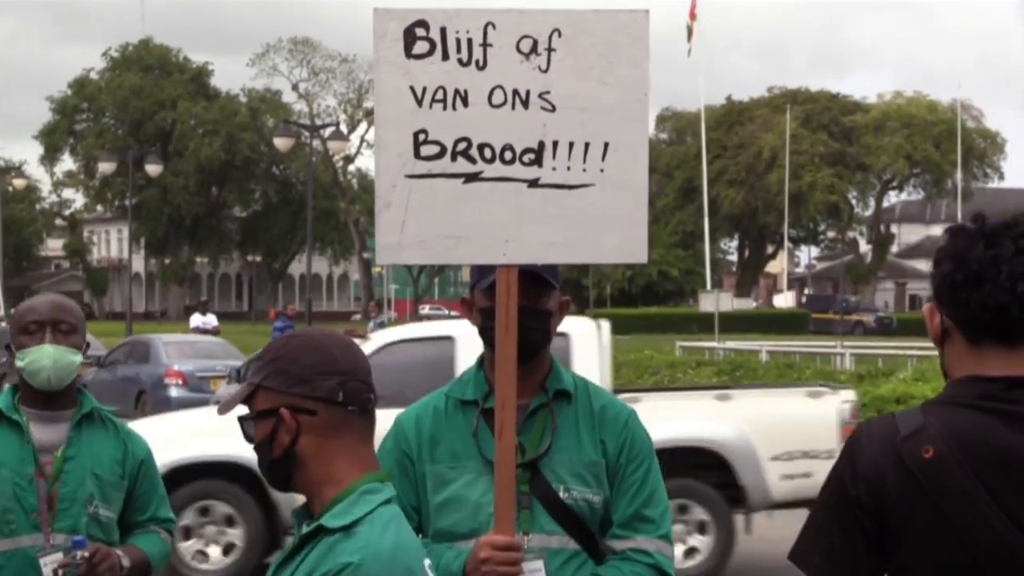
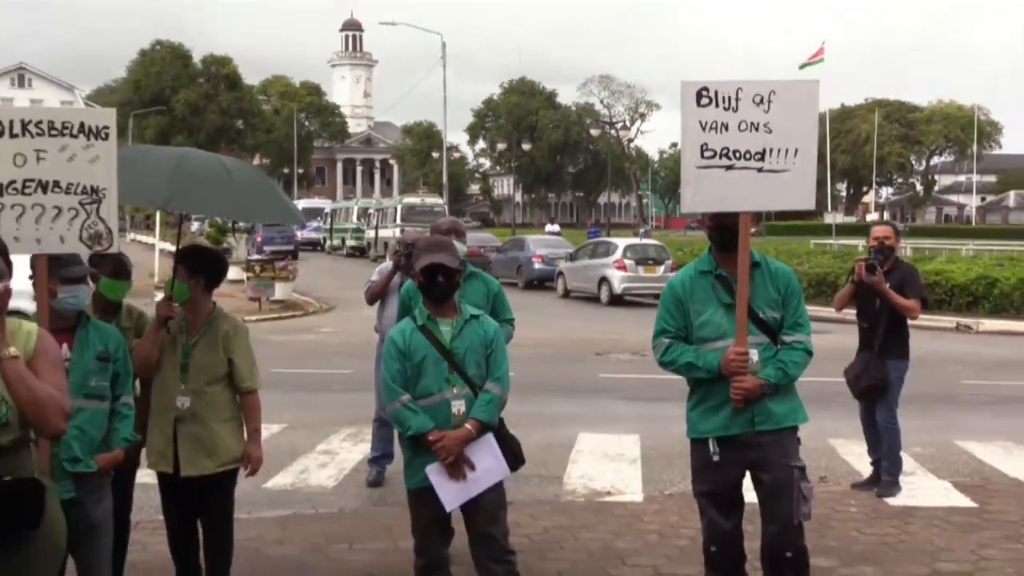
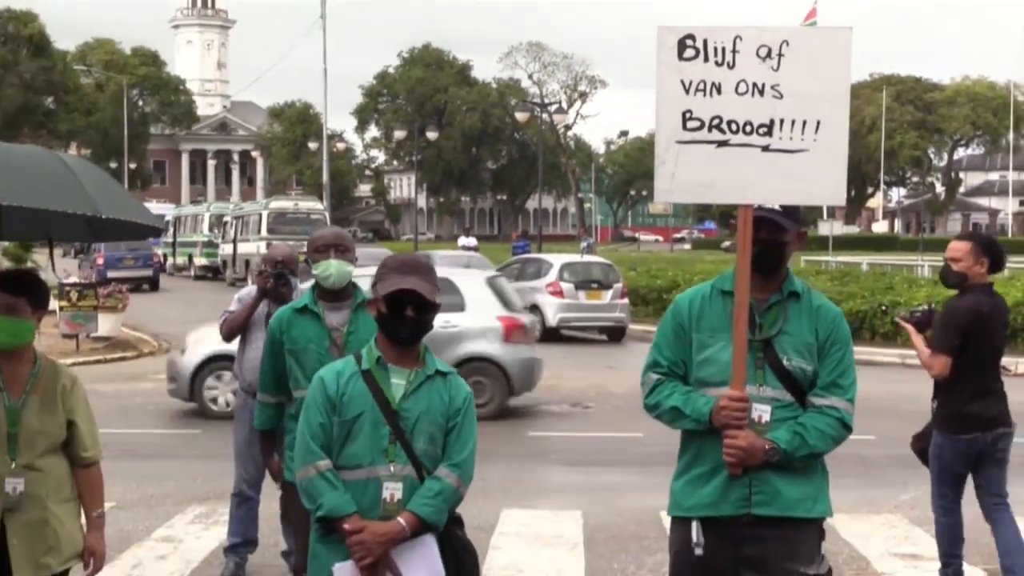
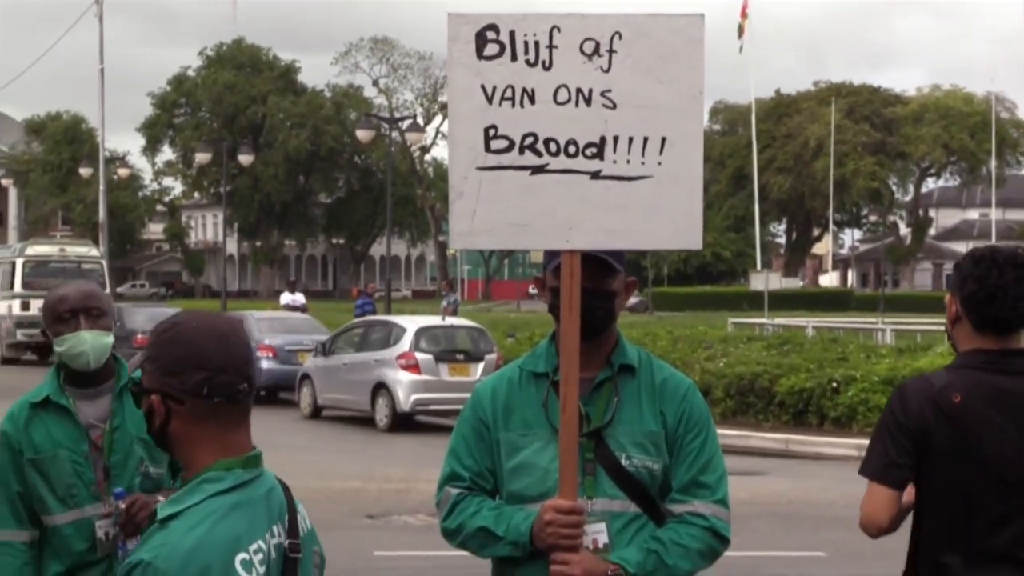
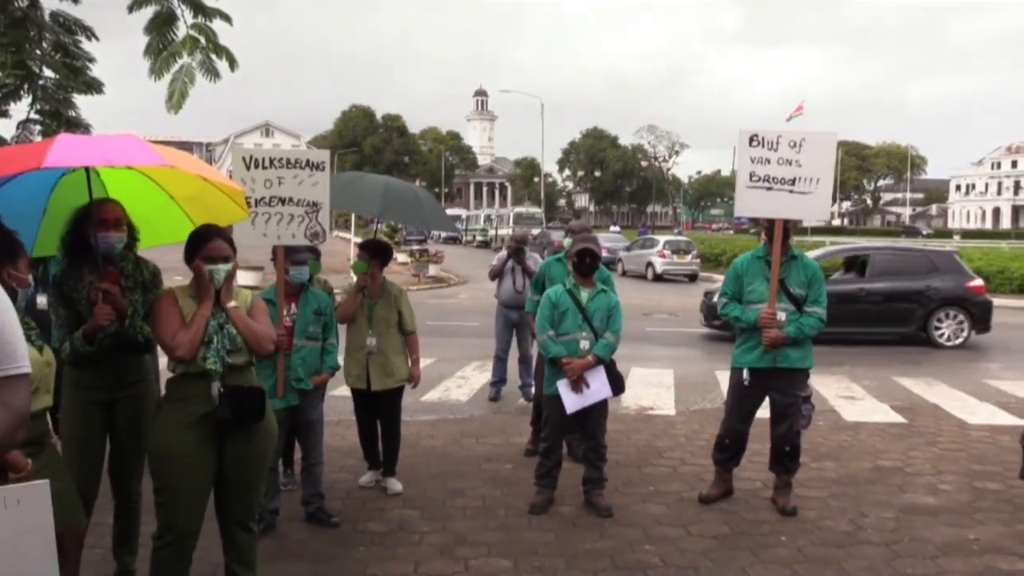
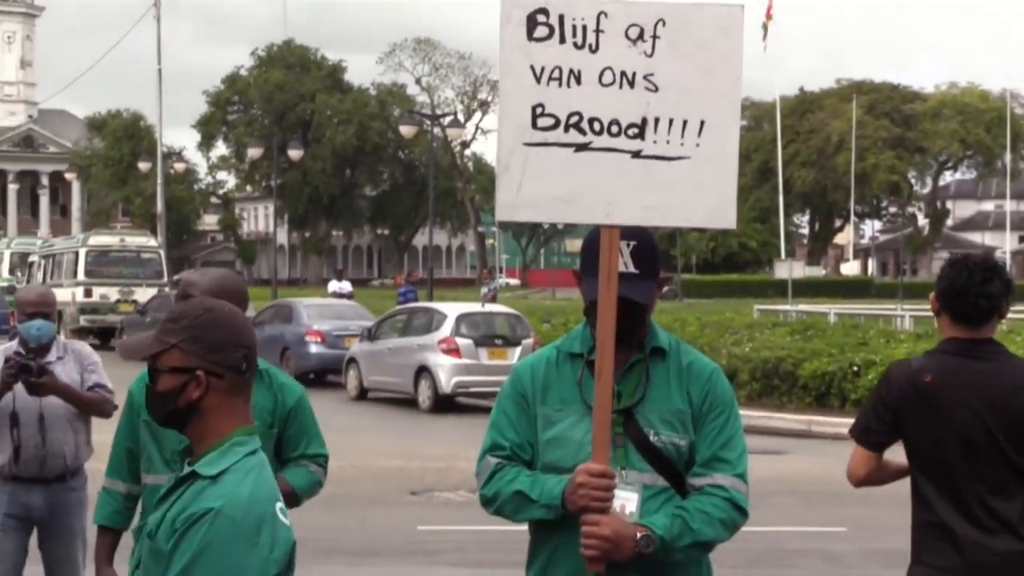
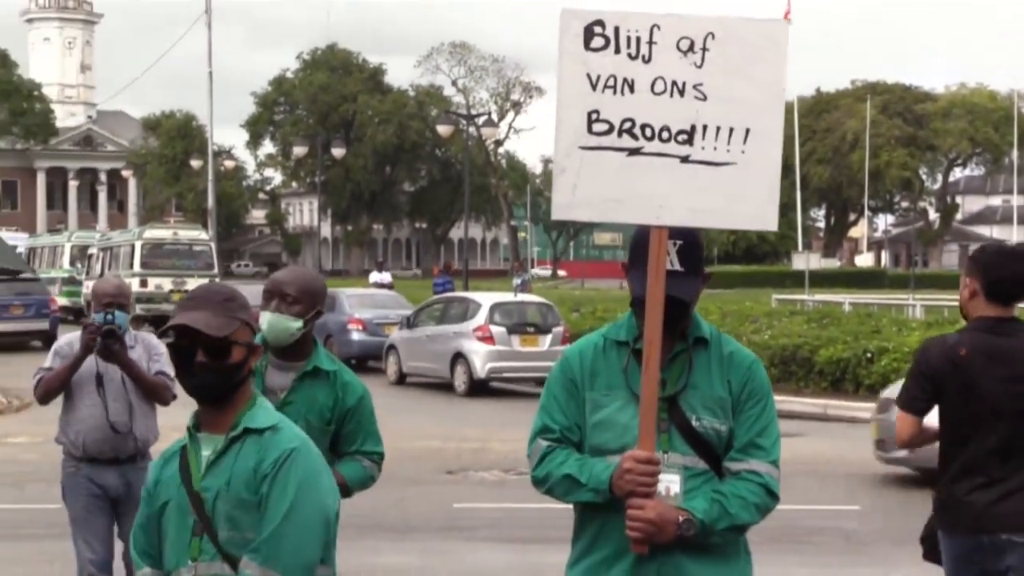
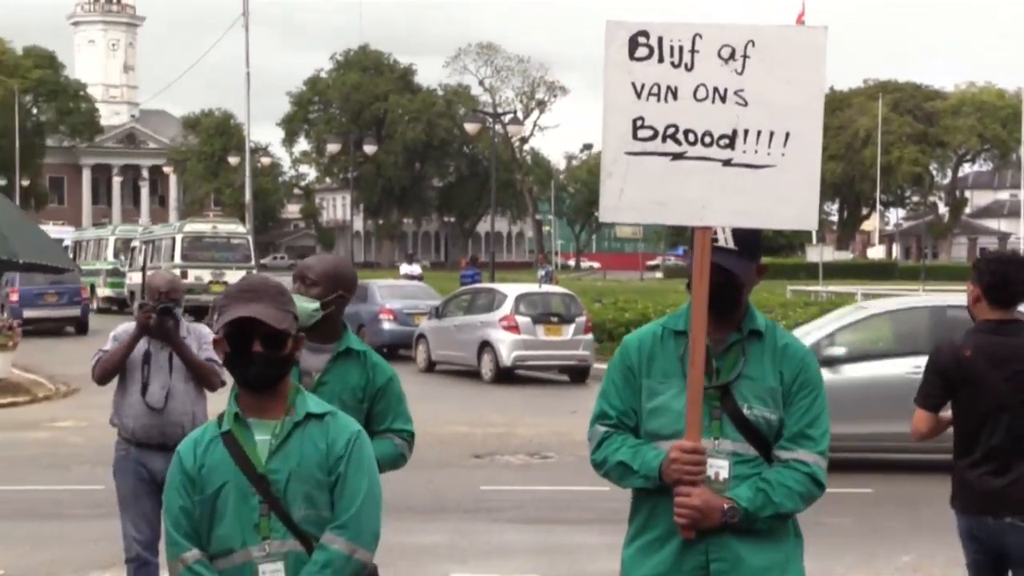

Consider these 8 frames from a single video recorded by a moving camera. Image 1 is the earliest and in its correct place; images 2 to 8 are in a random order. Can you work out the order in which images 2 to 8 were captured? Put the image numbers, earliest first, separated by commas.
4, 6, 7, 8, 3, 2, 5
